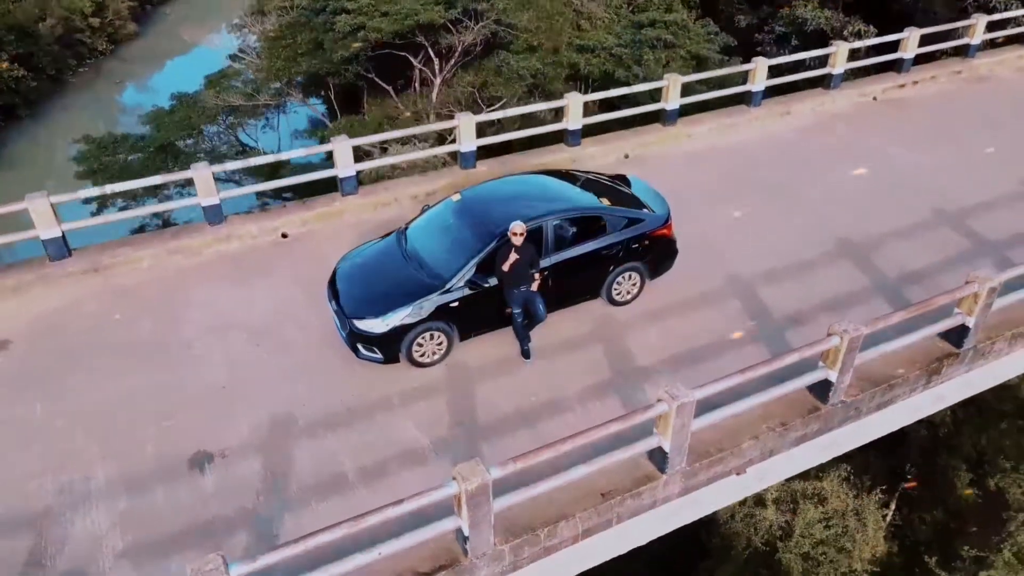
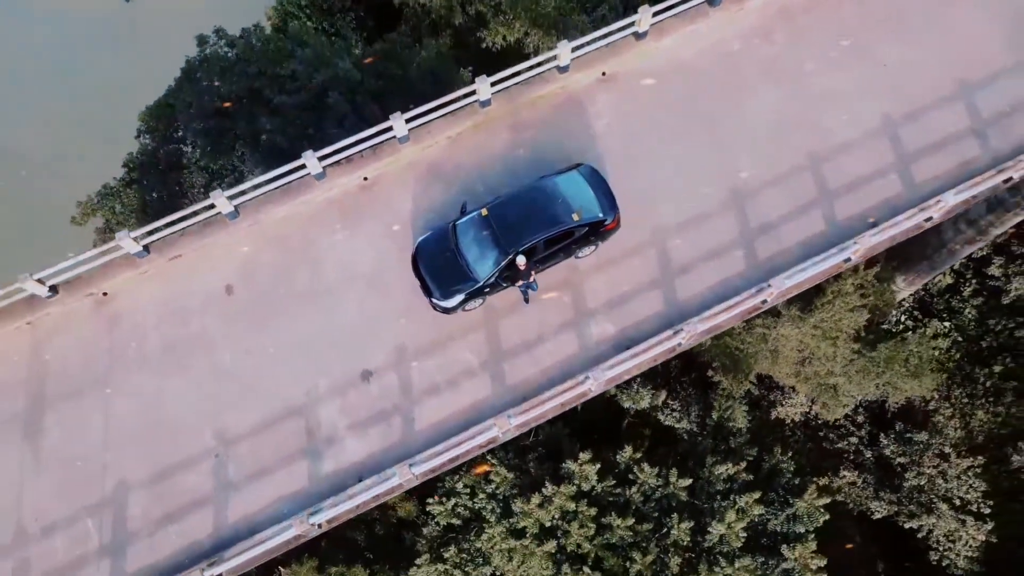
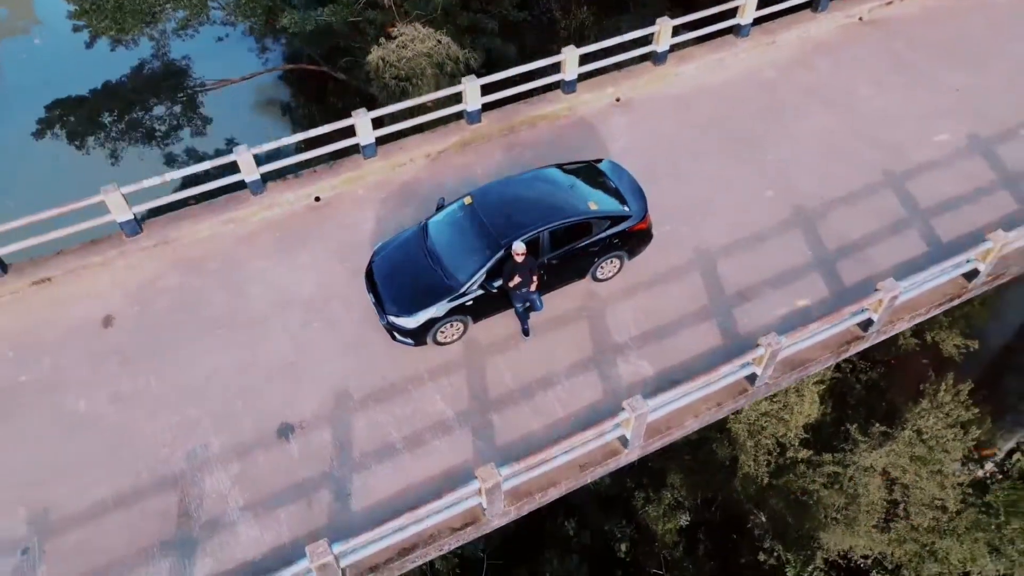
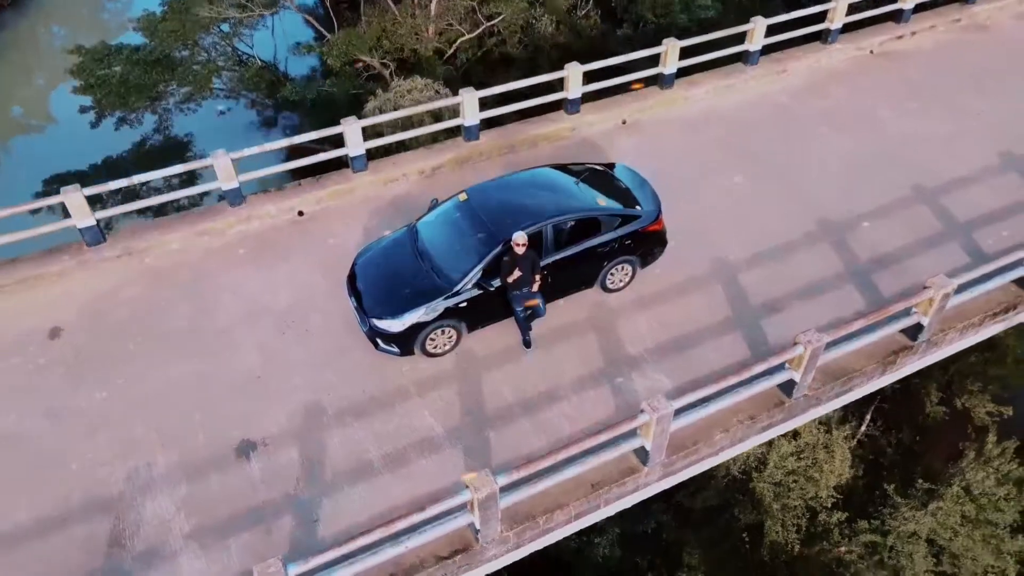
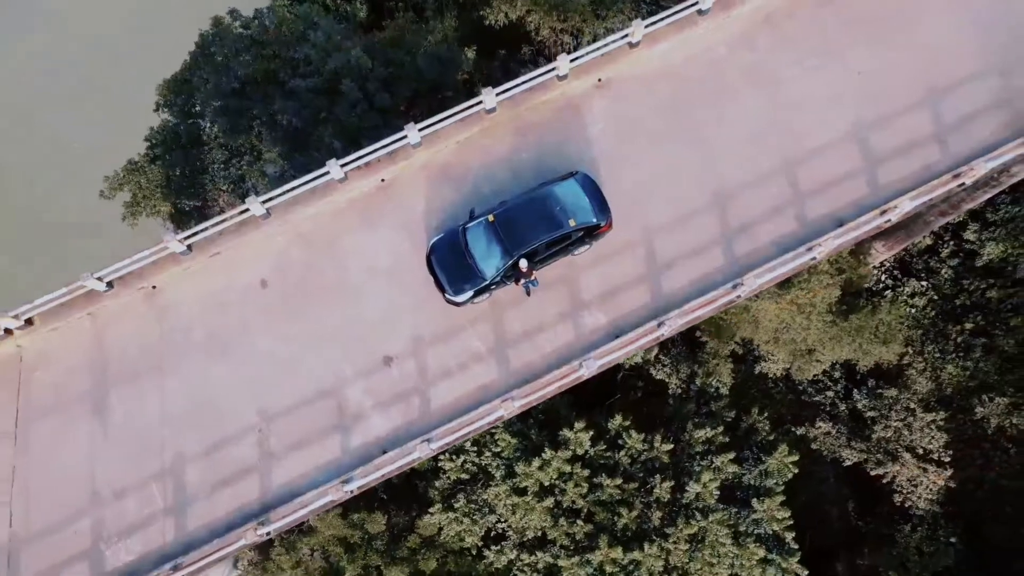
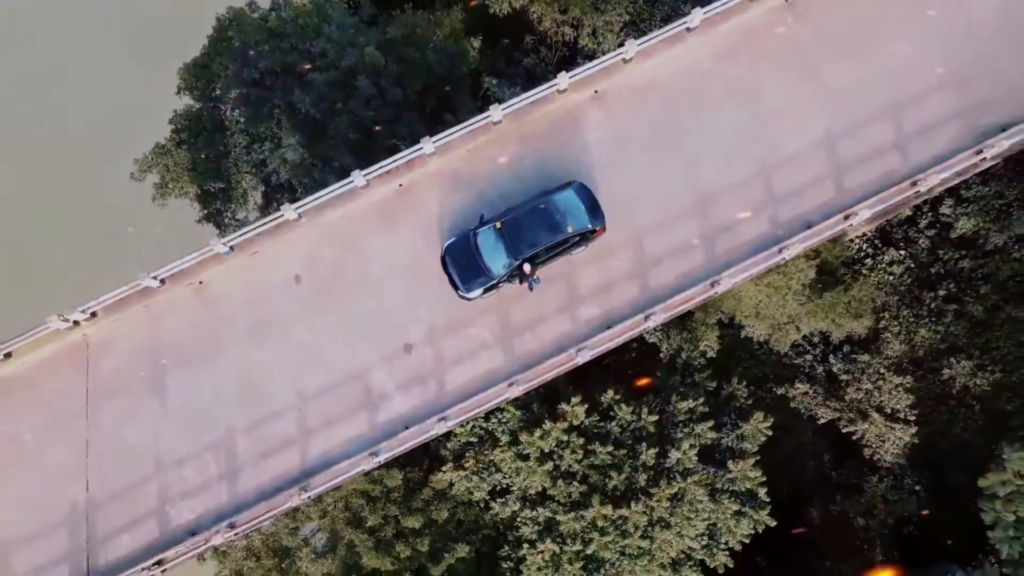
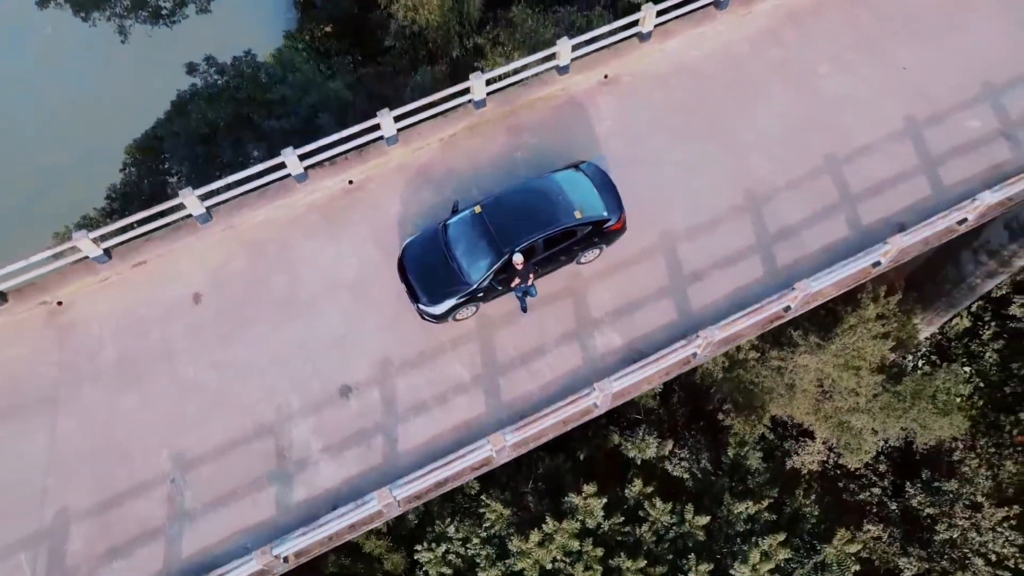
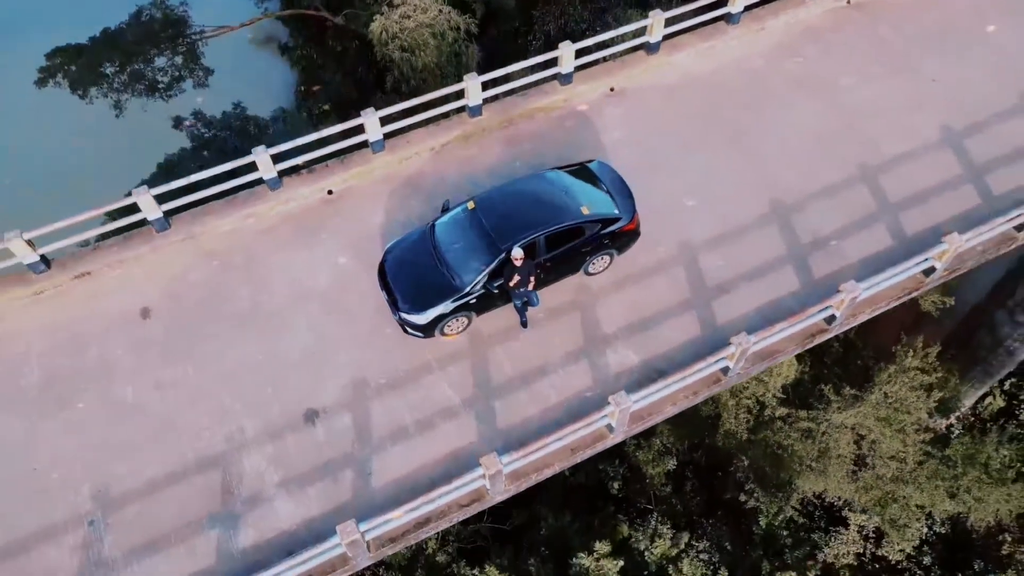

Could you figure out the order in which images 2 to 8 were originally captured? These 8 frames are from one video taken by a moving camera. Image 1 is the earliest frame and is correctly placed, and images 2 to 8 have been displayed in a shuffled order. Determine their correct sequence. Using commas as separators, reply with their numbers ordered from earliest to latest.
4, 3, 8, 7, 2, 5, 6
